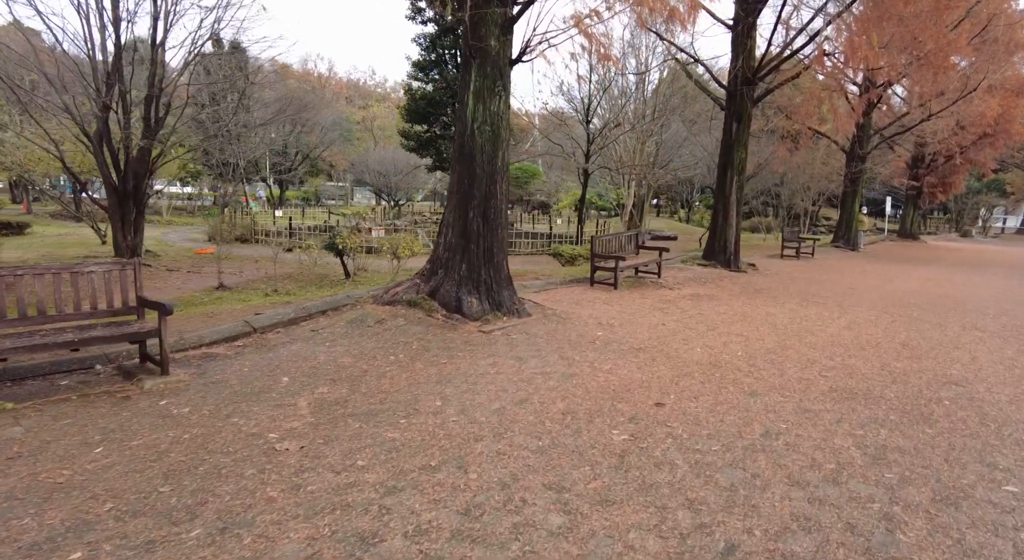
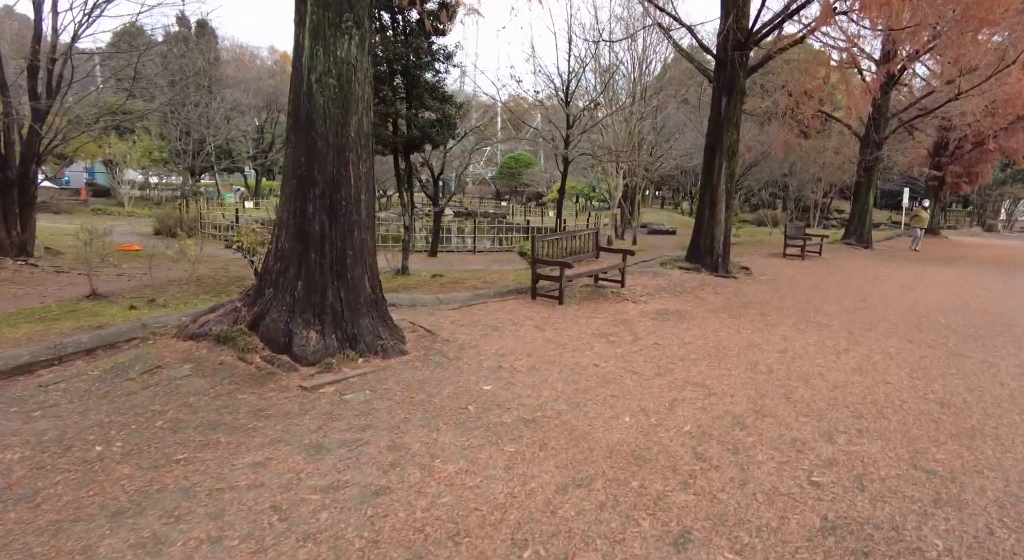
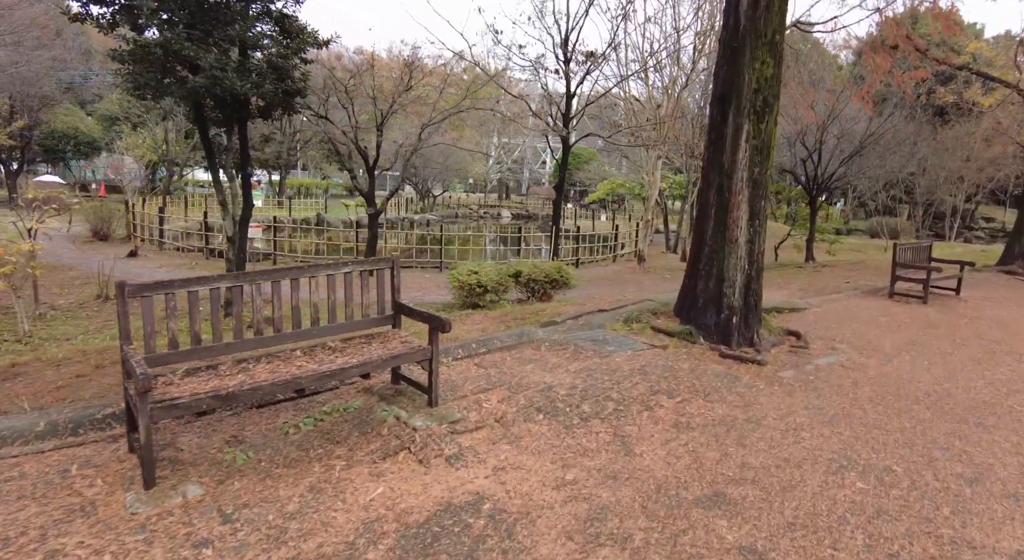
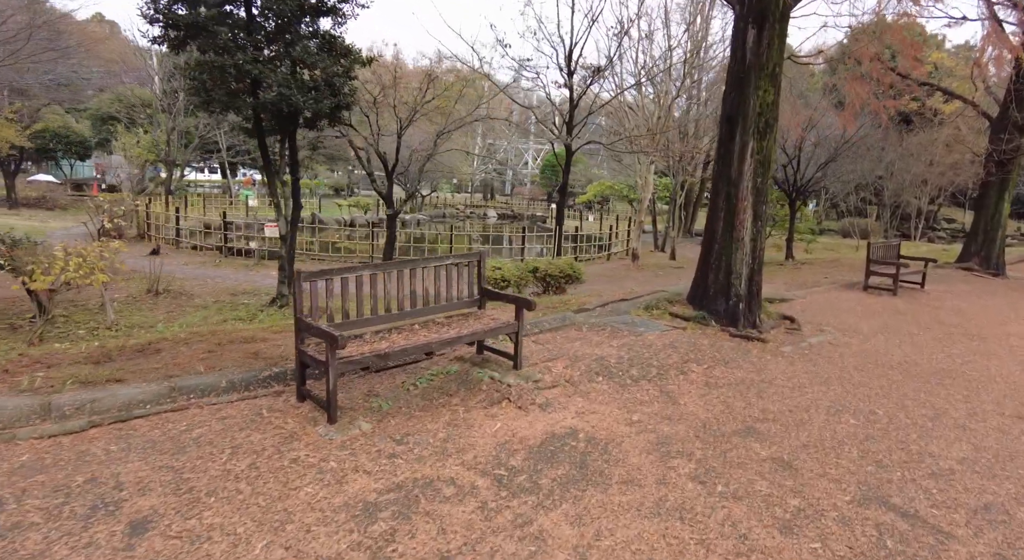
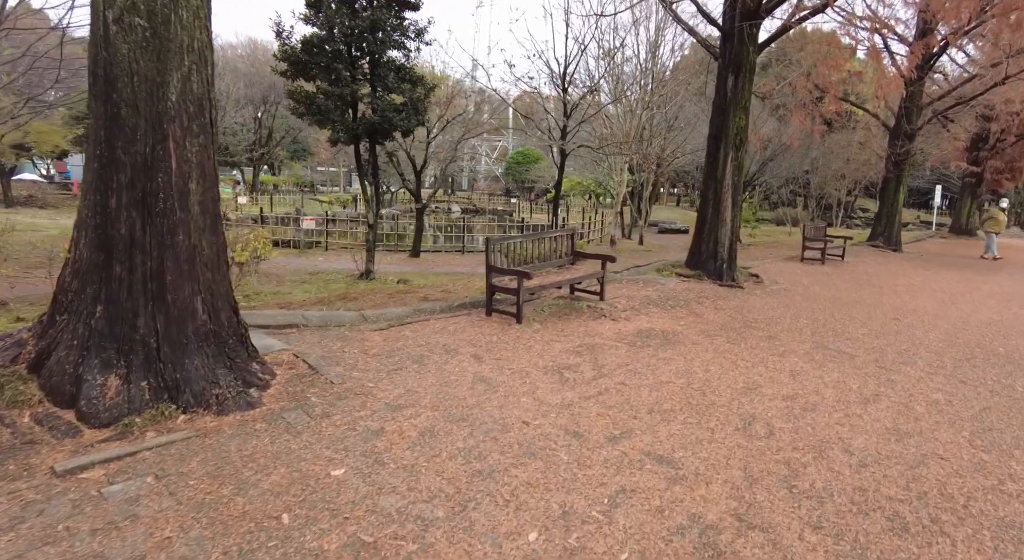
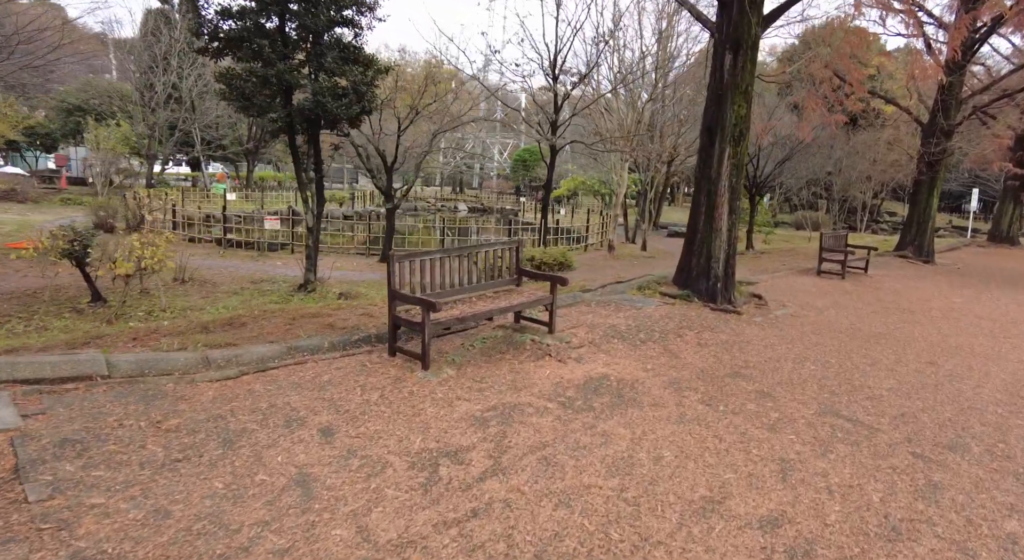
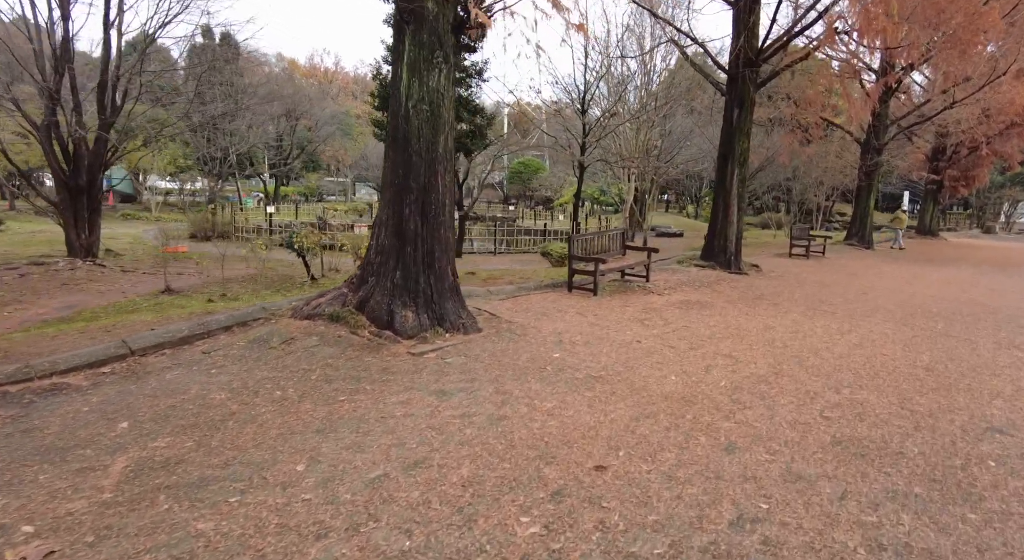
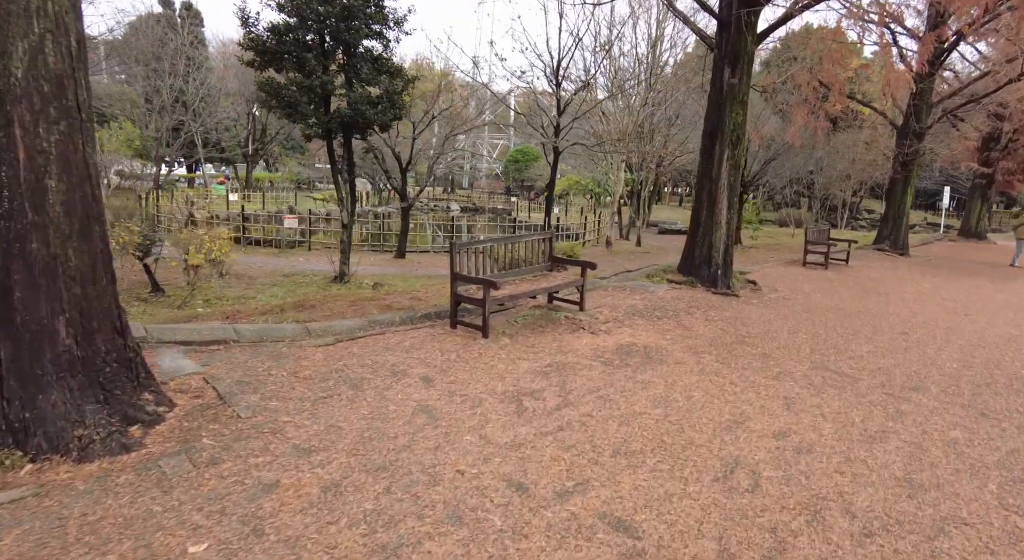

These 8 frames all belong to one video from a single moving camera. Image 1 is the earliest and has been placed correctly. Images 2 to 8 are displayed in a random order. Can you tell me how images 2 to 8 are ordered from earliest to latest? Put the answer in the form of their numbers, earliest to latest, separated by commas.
7, 2, 5, 8, 6, 4, 3
